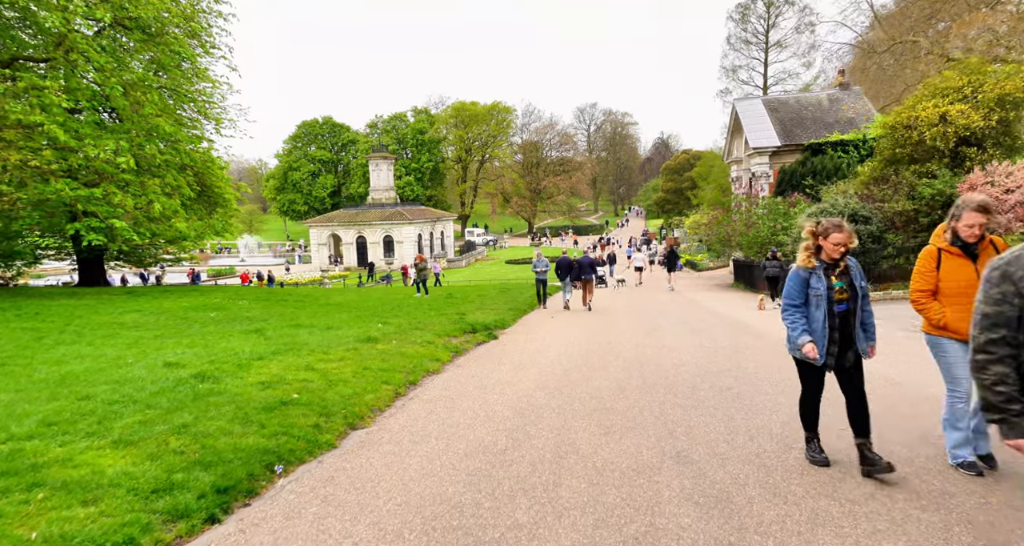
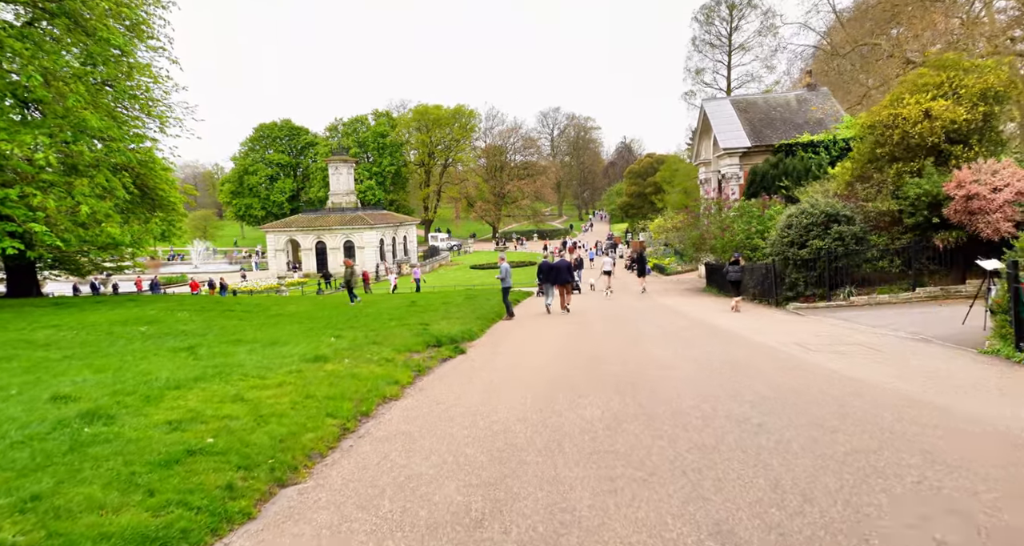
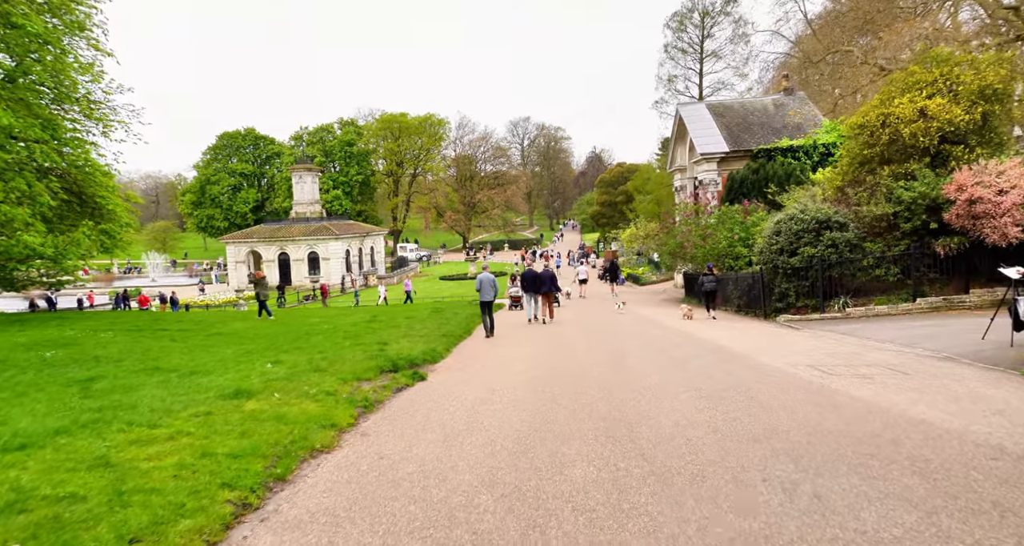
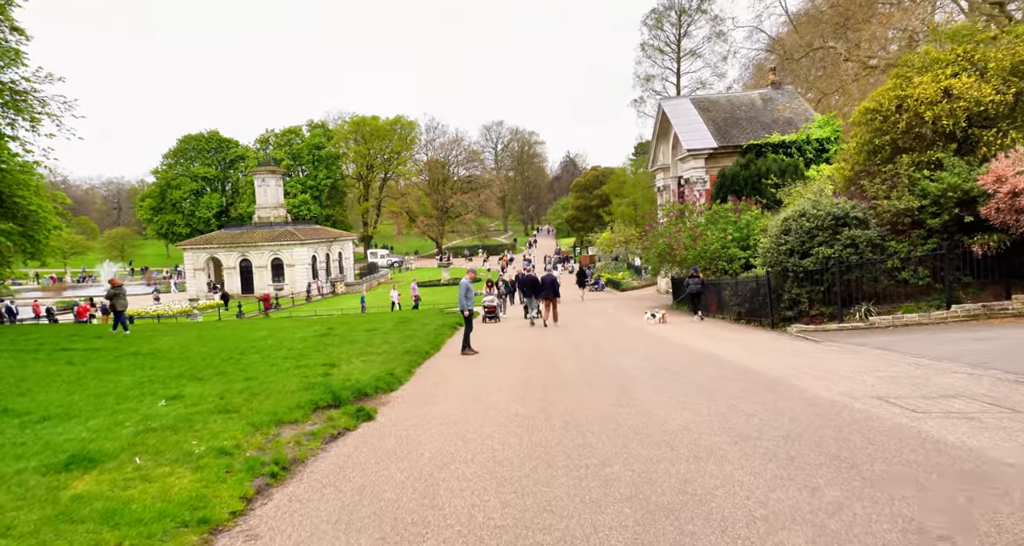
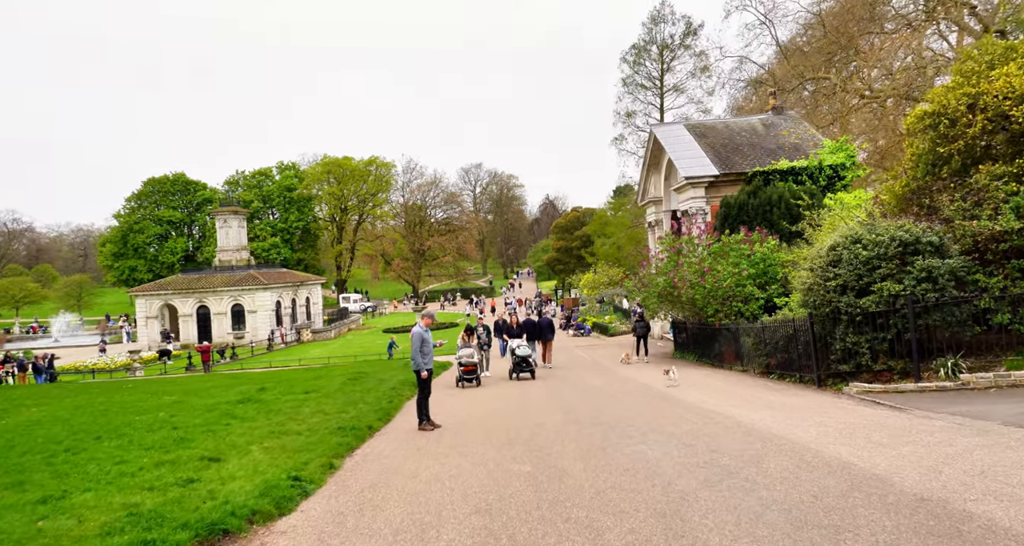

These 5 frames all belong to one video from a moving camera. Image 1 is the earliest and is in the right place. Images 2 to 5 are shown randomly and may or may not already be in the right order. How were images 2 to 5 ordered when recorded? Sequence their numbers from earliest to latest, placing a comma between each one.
2, 3, 4, 5
